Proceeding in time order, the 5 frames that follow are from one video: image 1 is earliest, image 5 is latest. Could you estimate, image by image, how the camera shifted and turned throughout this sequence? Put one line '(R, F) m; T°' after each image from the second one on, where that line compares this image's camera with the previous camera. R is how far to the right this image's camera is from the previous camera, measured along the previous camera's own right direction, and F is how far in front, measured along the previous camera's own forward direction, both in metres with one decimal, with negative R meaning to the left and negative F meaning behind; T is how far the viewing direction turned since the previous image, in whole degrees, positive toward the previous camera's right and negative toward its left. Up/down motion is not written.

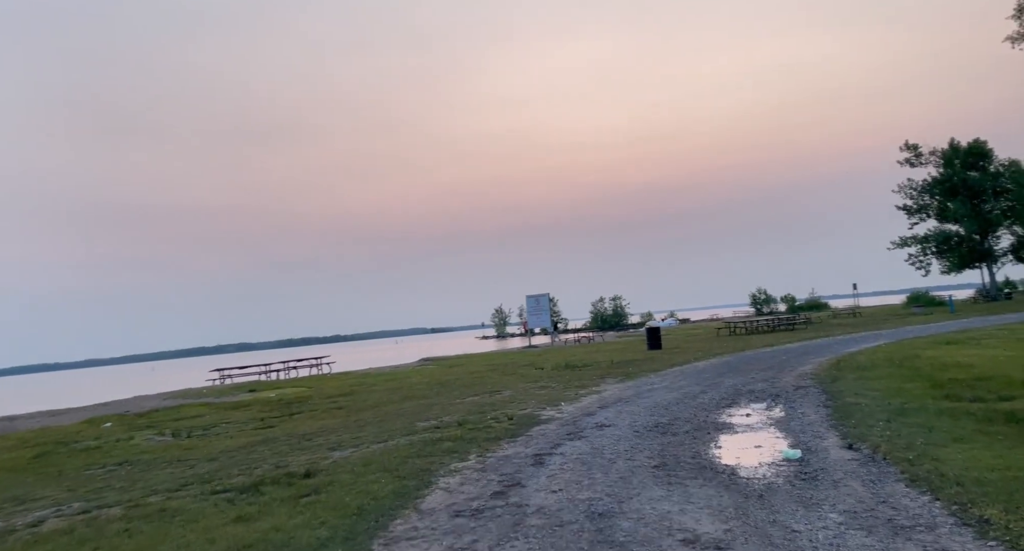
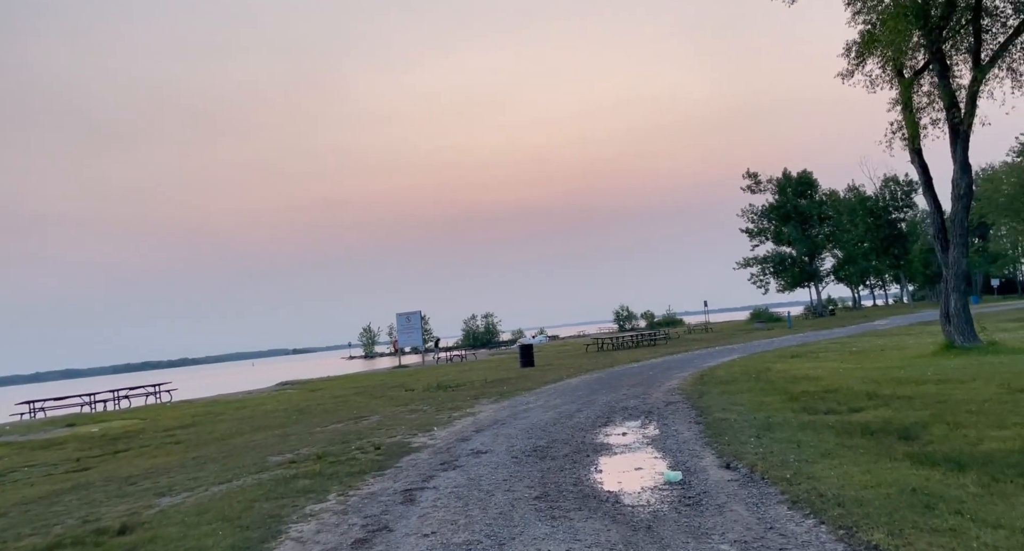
(0.0, +0.7) m; +9°
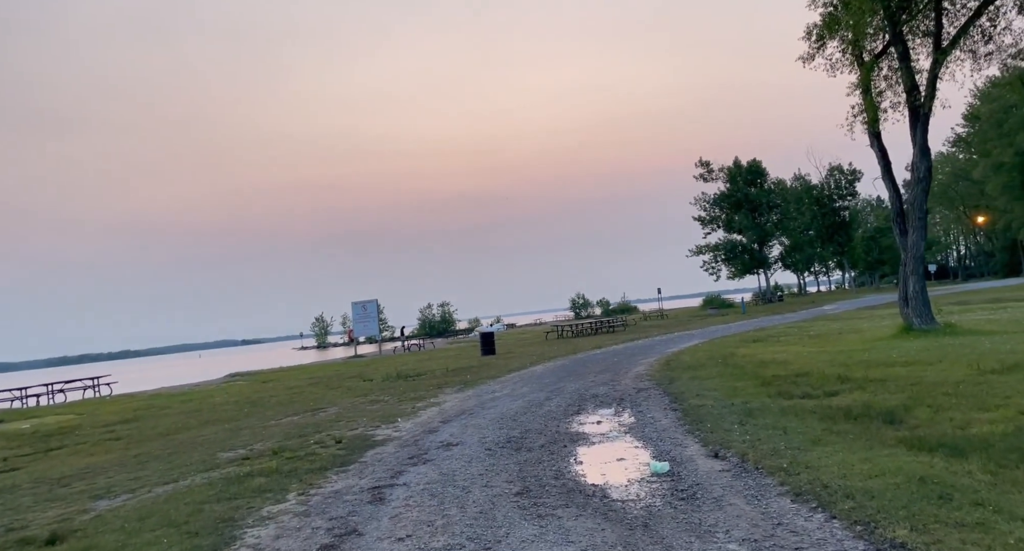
(-0.2, +0.8) m; +3°
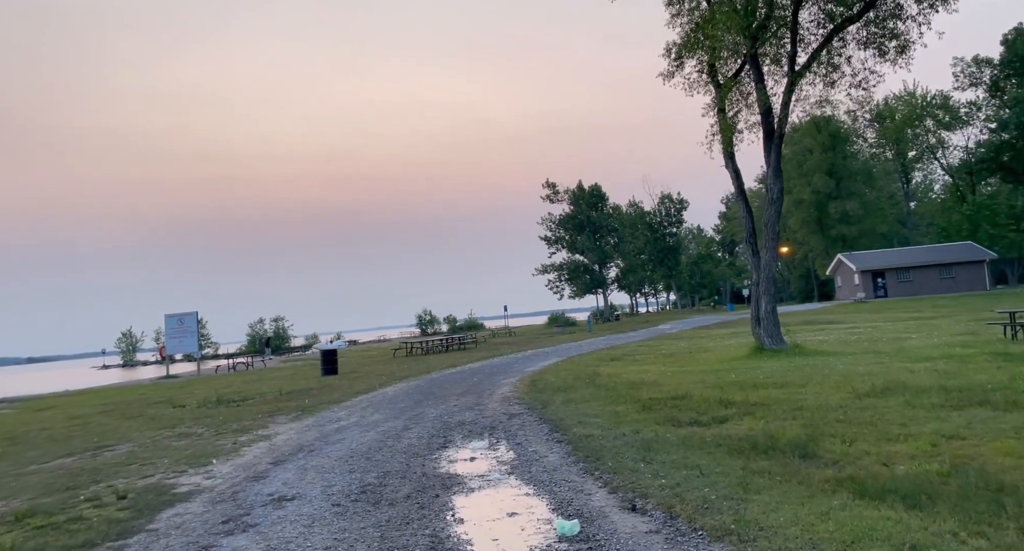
(-0.2, +2.2) m; +10°
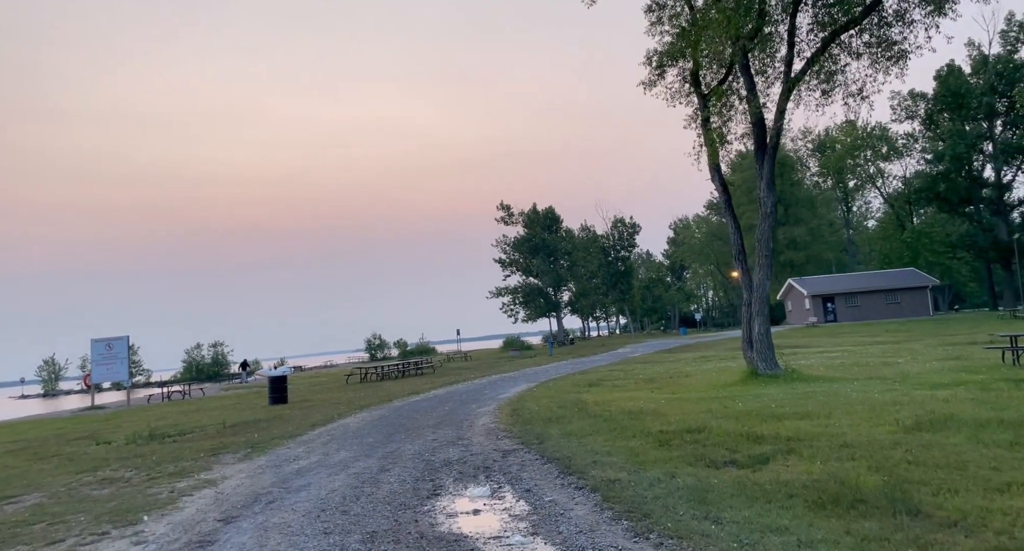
(-0.8, +2.4) m; +3°
